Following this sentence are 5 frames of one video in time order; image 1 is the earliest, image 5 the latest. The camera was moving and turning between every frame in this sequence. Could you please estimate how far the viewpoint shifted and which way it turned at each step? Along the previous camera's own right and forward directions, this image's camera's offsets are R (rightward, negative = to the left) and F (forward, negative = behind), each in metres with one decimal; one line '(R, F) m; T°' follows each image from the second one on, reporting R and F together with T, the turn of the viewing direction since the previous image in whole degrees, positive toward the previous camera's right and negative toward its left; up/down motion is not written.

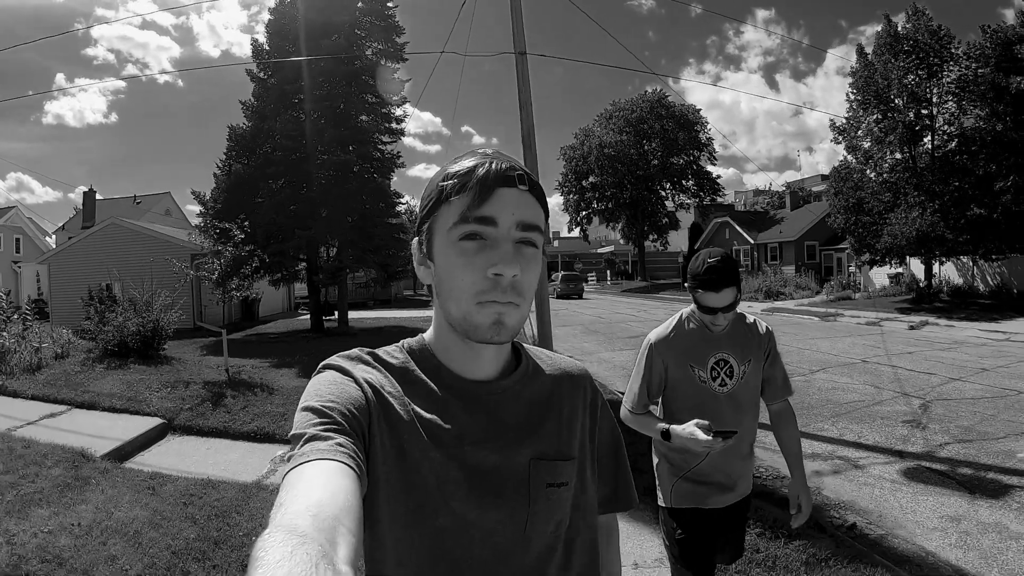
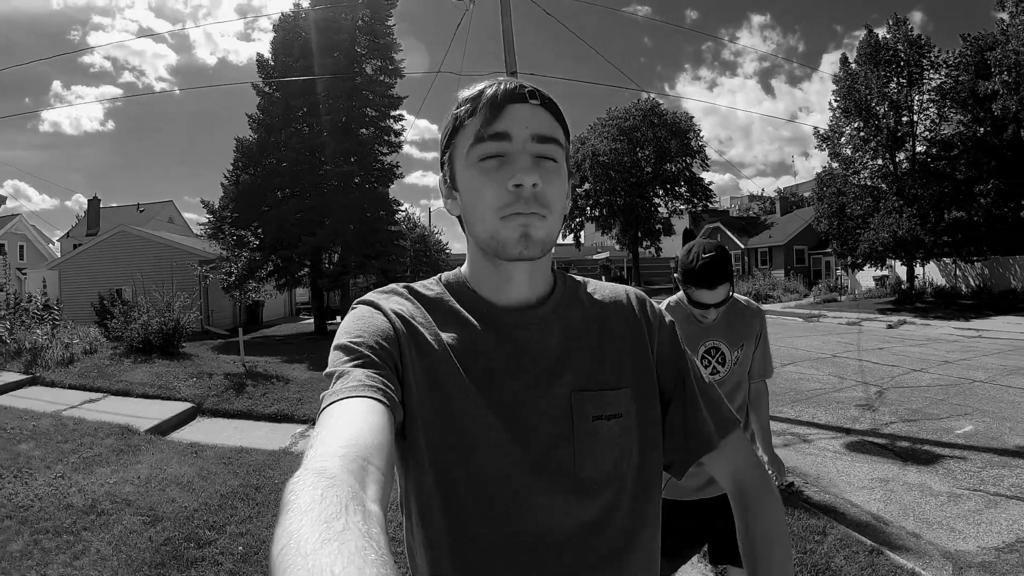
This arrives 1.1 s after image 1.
(+0.1, -0.6) m; 0°
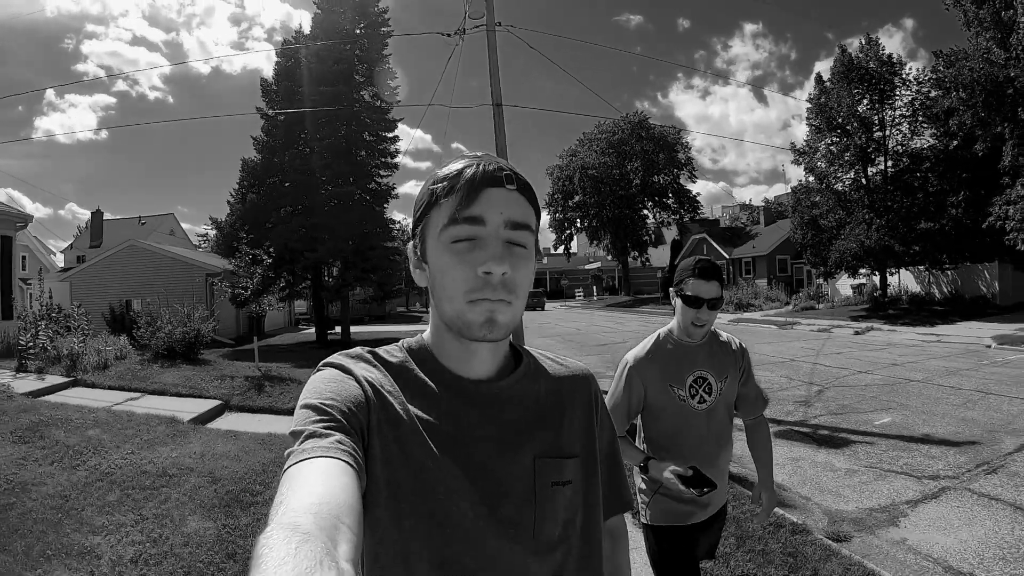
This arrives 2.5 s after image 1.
(+0.2, -0.9) m; +1°
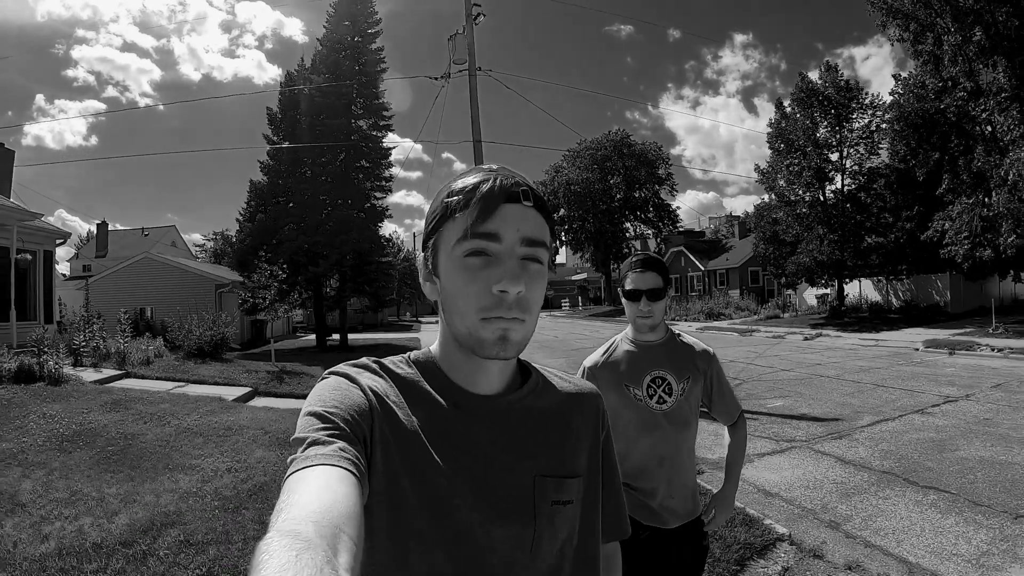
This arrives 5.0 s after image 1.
(+0.3, -1.7) m; +1°
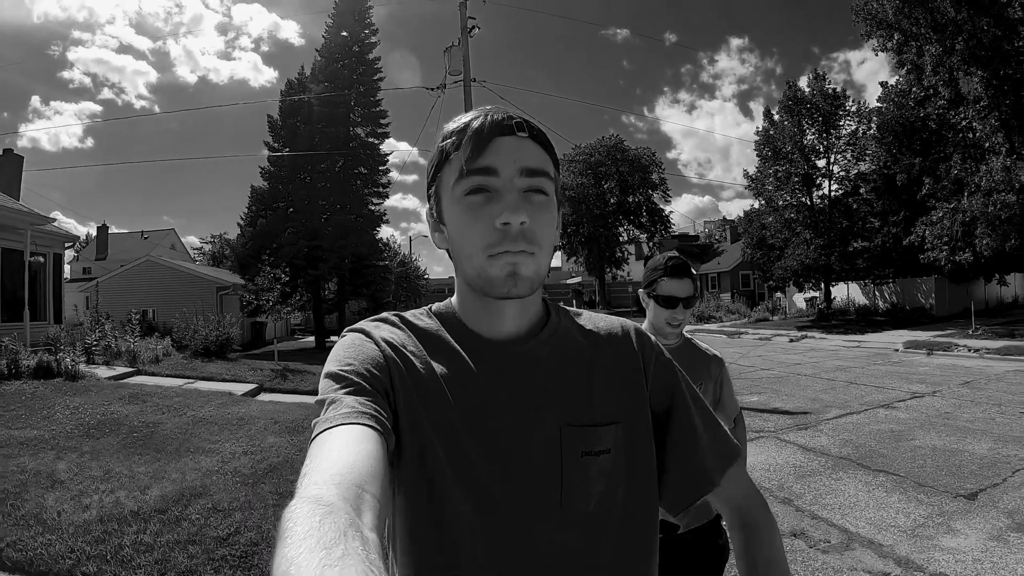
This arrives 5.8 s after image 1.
(+0.1, -0.5) m; 0°
